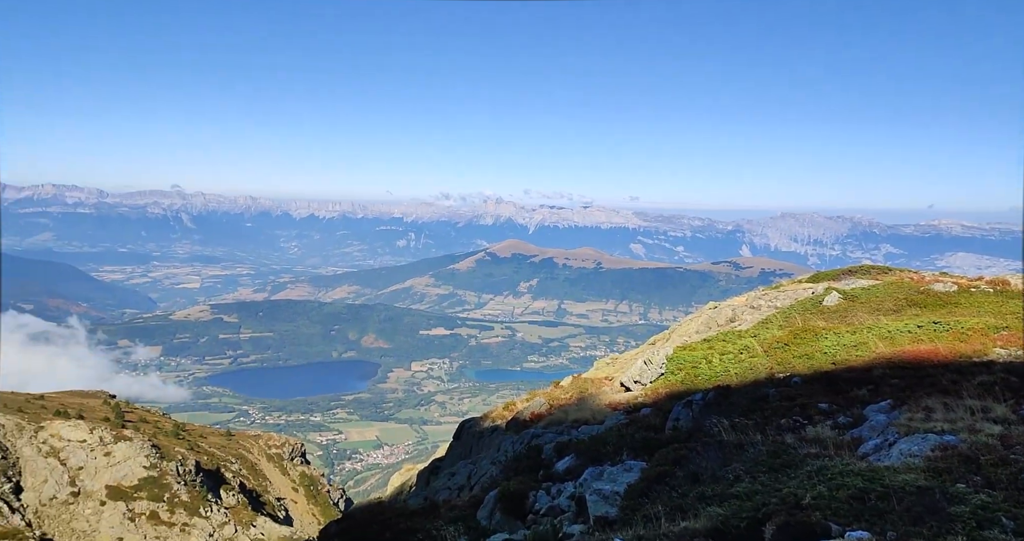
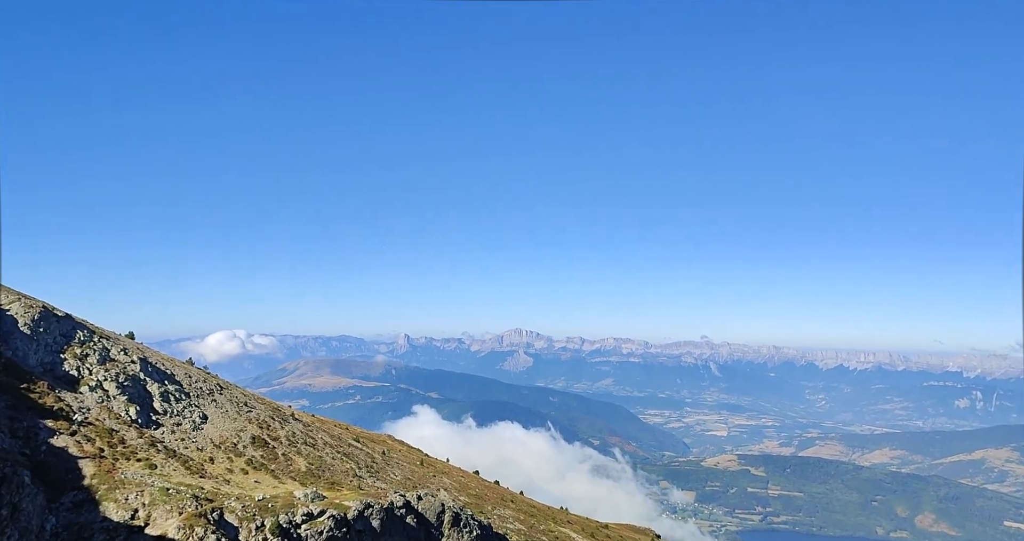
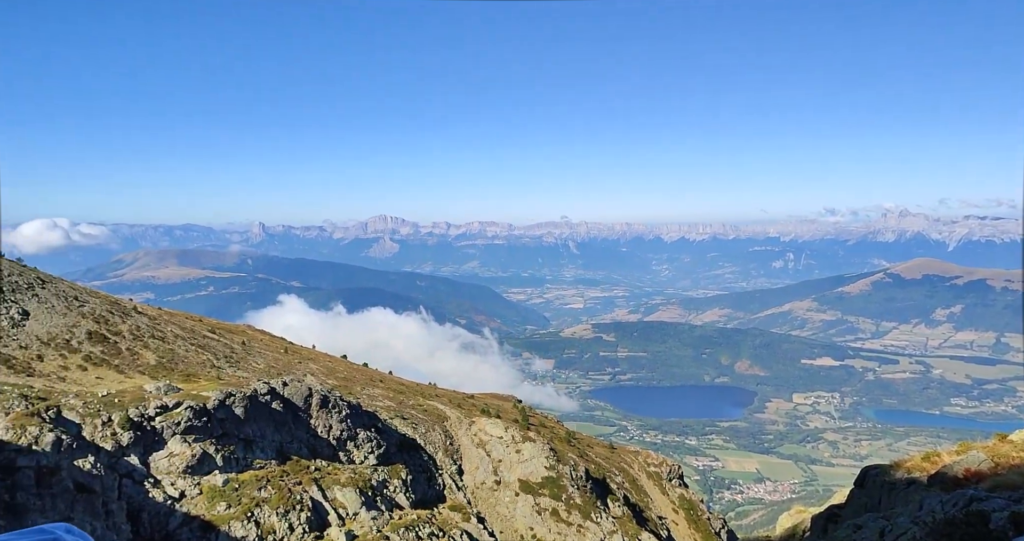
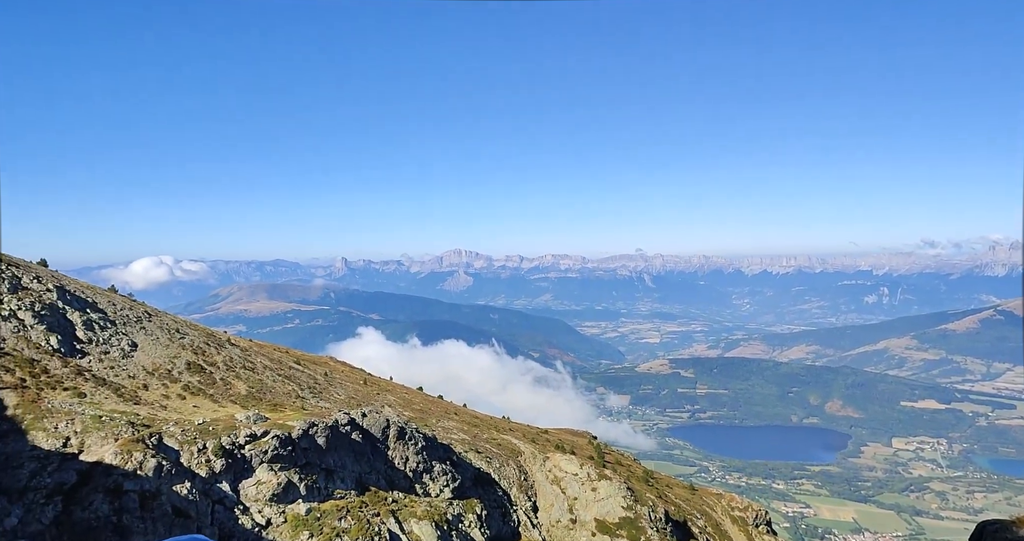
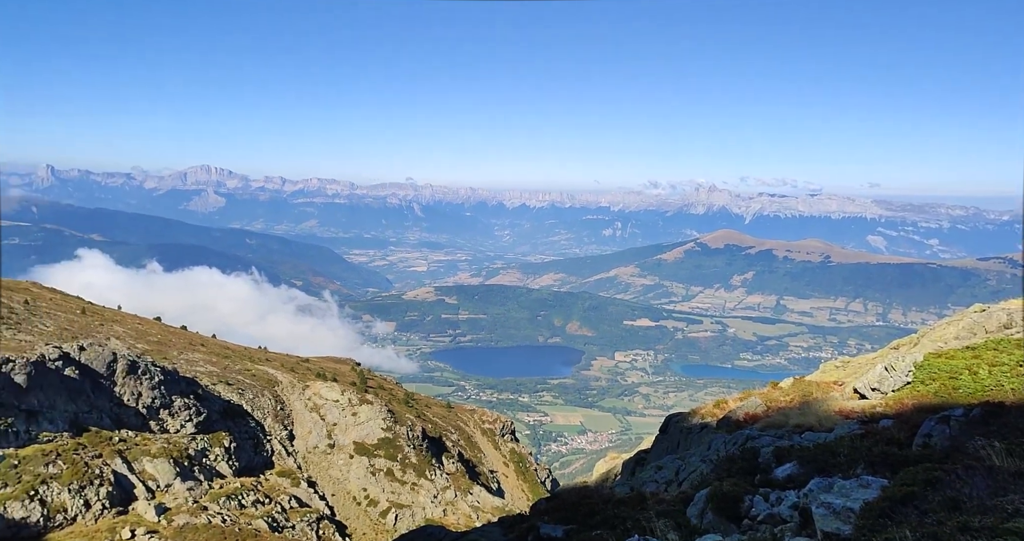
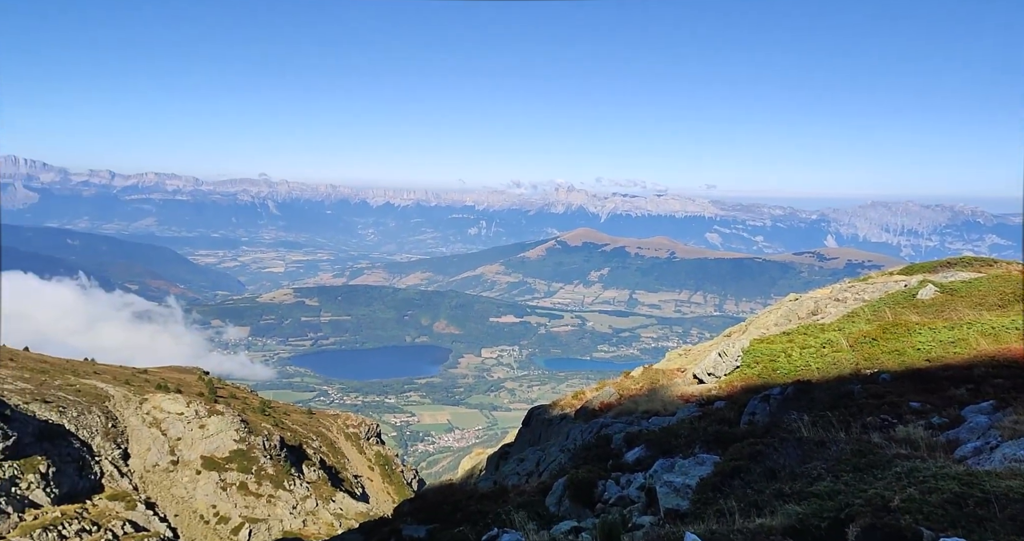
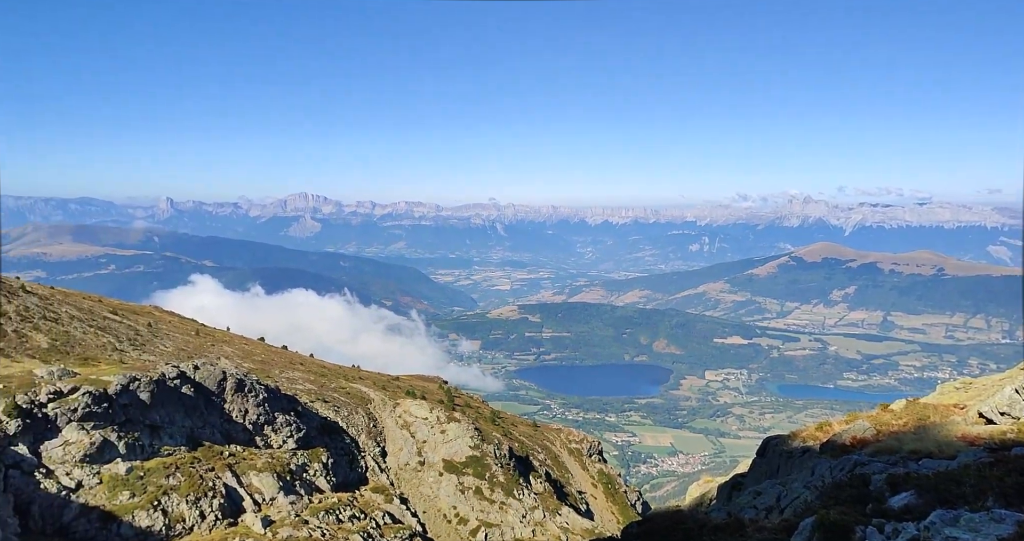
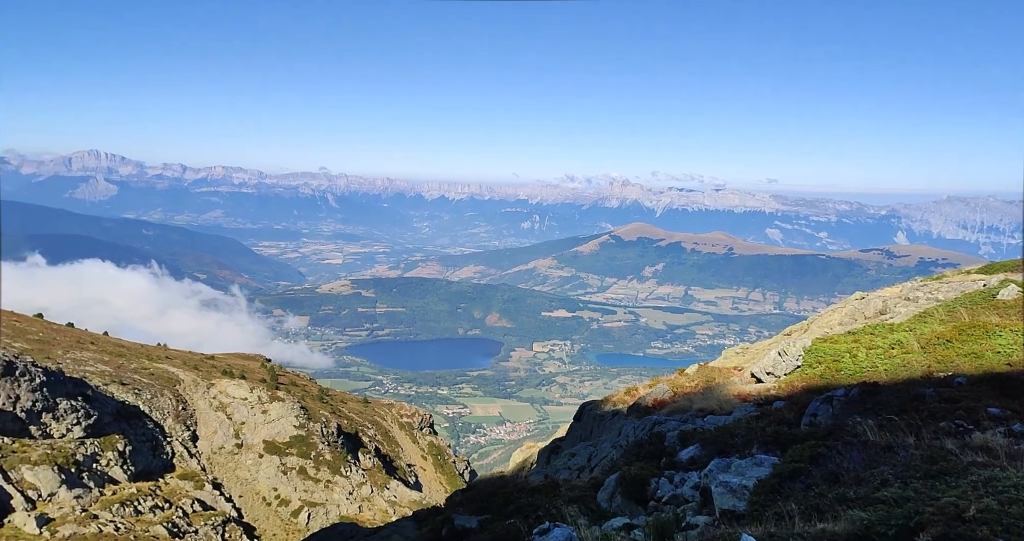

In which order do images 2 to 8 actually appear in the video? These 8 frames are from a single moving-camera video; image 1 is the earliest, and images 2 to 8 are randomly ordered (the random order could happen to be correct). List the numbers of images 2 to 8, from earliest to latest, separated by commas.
6, 8, 5, 7, 3, 4, 2
